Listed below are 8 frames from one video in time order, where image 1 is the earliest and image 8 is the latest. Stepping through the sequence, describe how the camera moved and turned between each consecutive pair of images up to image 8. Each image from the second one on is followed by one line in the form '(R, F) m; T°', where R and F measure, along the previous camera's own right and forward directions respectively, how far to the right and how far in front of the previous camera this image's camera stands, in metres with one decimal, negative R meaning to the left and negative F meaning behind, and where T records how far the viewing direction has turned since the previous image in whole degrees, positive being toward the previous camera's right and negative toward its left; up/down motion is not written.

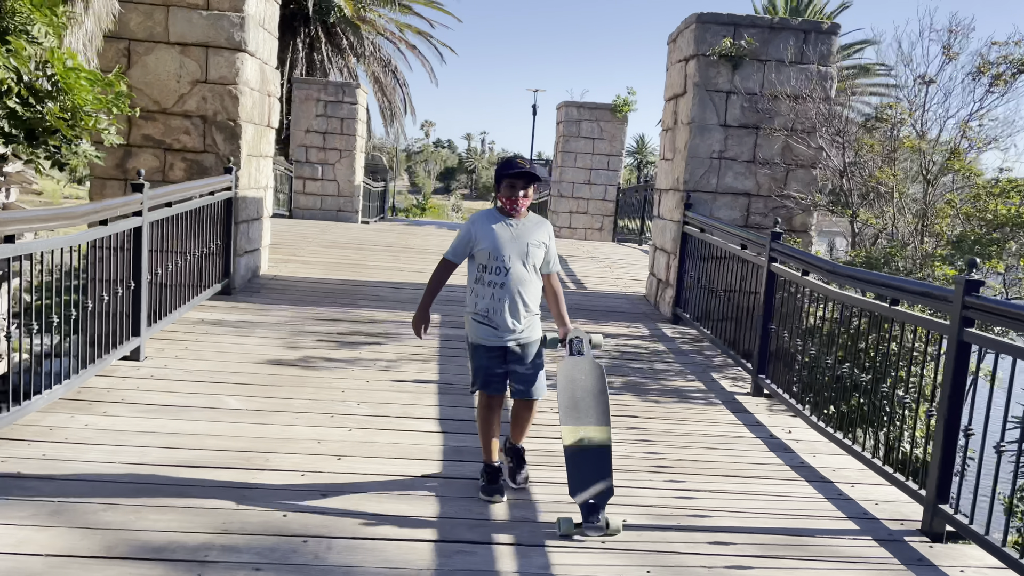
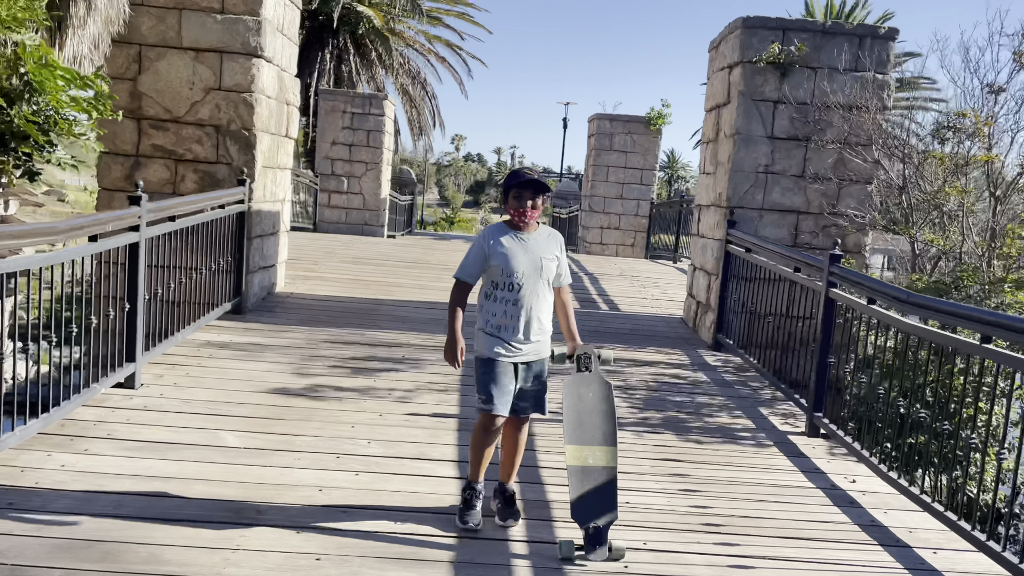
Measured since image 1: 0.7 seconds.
(0.0, +0.4) m; -2°
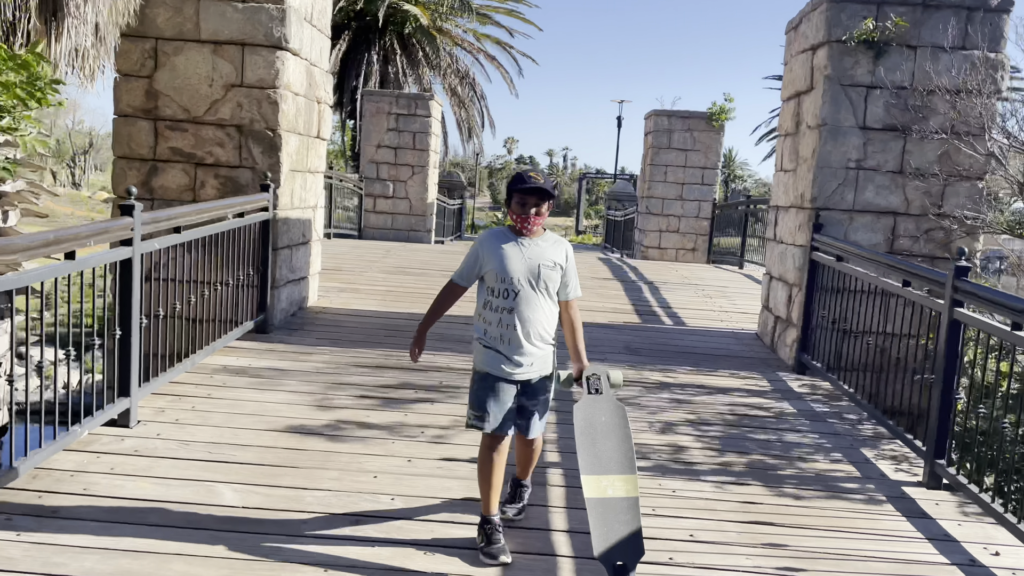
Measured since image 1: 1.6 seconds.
(0.0, +0.7) m; -4°
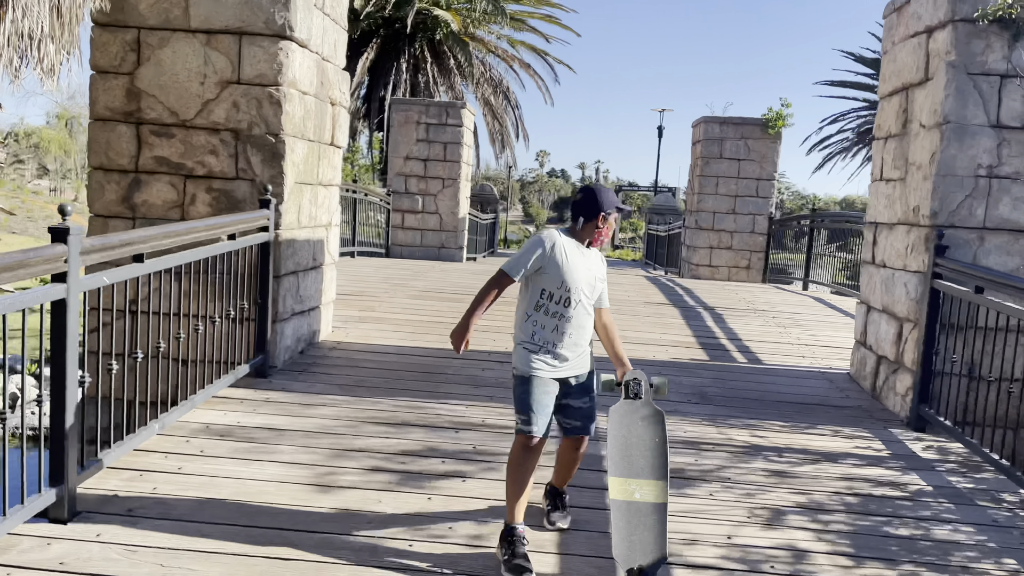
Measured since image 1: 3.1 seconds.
(-0.1, +0.9) m; -2°
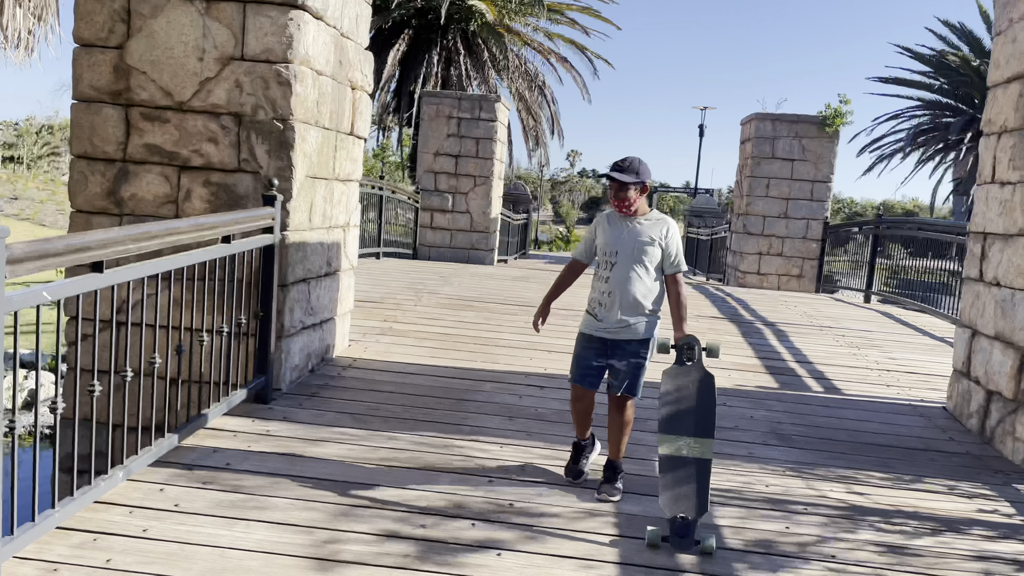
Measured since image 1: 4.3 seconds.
(-0.1, +0.7) m; -2°
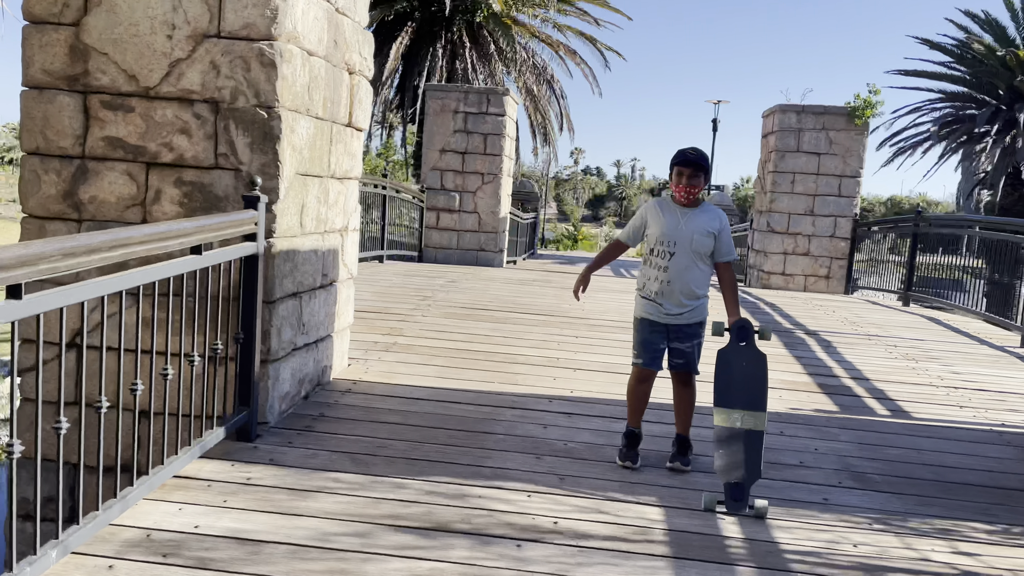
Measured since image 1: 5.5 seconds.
(-0.1, +0.6) m; 0°
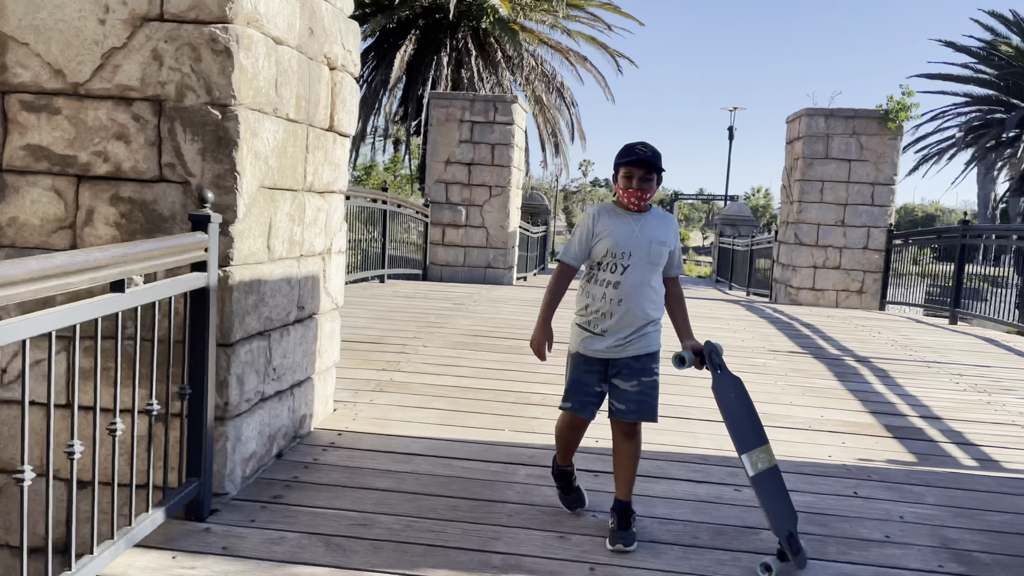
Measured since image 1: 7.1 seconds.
(0.0, +0.6) m; -1°
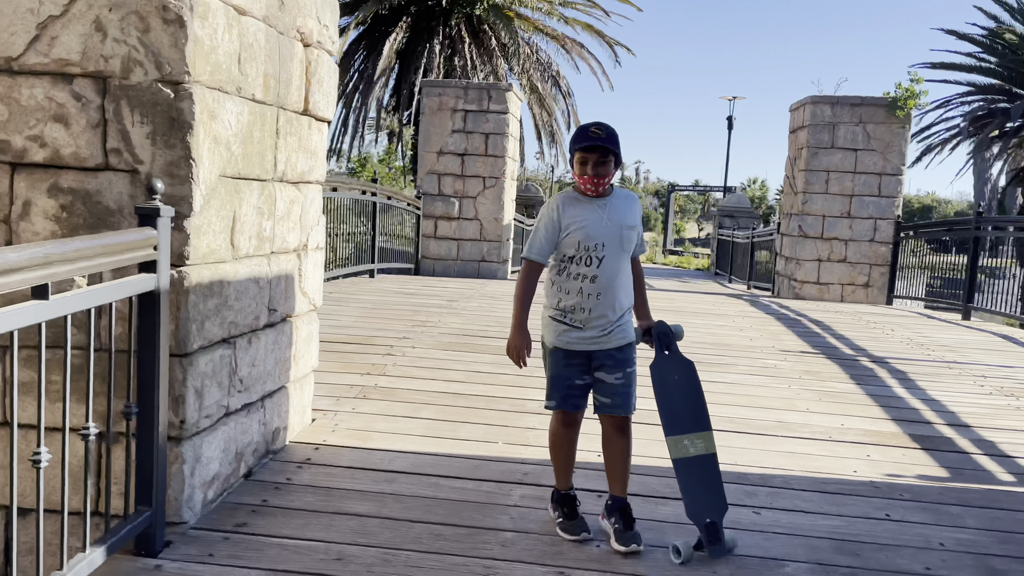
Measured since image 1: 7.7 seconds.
(0.0, +0.3) m; 0°
